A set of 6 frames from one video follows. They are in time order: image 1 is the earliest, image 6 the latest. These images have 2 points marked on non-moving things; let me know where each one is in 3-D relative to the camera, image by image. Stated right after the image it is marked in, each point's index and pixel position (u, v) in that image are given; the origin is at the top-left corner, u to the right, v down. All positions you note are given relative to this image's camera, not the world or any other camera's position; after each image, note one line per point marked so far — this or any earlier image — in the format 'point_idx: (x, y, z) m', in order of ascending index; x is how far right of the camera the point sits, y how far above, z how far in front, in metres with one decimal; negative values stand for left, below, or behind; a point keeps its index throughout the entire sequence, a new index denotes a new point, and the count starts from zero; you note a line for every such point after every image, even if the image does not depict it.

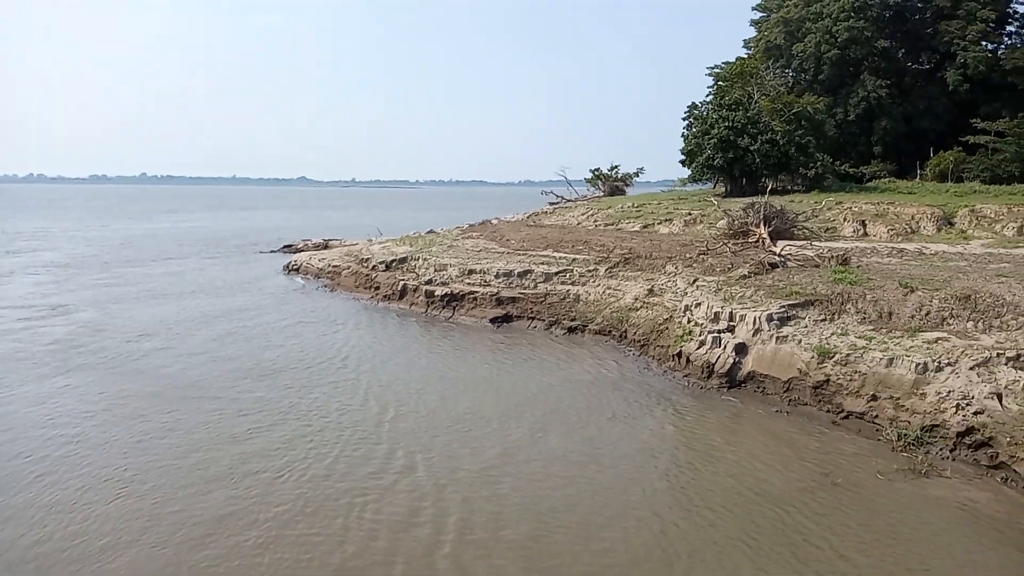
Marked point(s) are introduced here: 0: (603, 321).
0: (+2.0, -0.7, +16.5) m
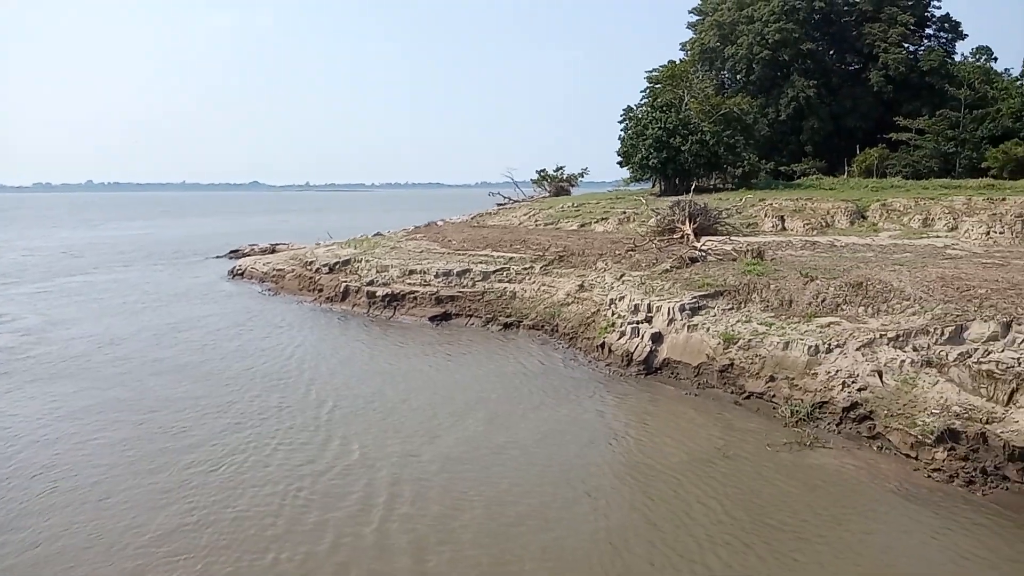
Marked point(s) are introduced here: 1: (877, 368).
0: (+0.6, -0.6, +17.2) m
1: (+5.1, -1.1, +10.6) m
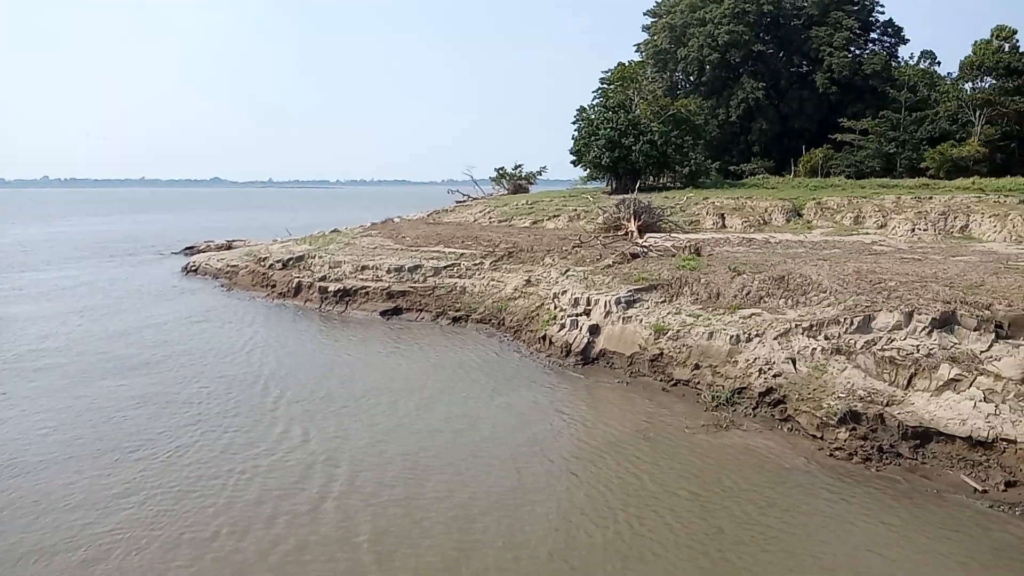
0: (-0.7, -0.5, +17.7) m
1: (+4.1, -1.0, +11.3) m
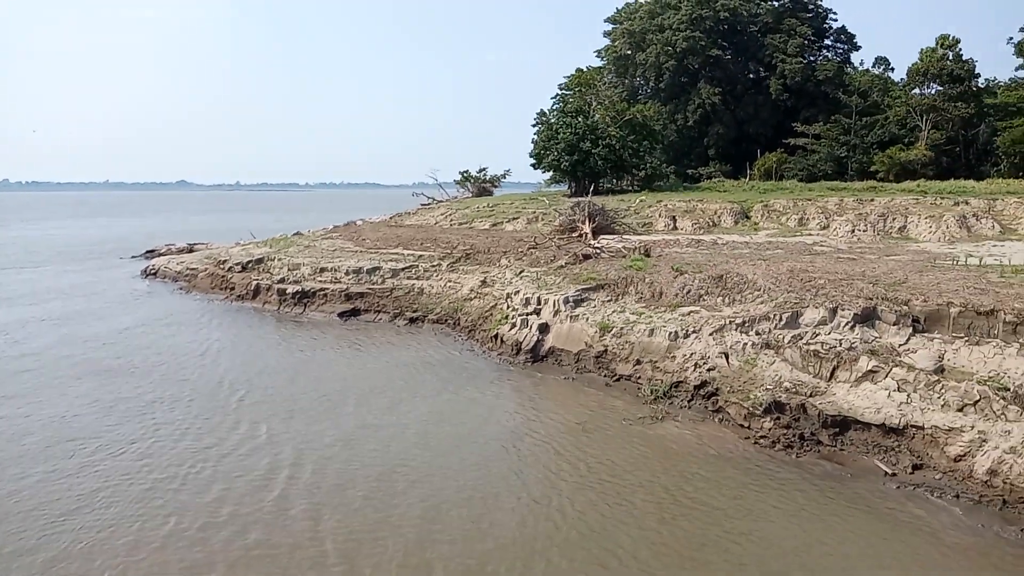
0: (-1.7, -0.5, +18.1) m
1: (+3.3, -1.0, +11.9) m
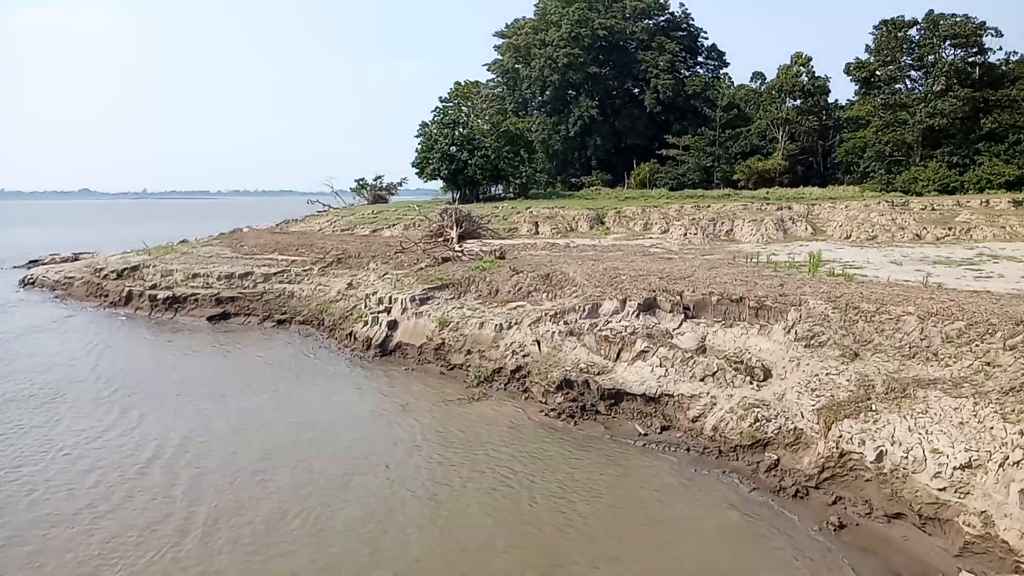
0: (-5.2, -0.6, +19.2) m
1: (+0.4, -0.9, +13.5) m
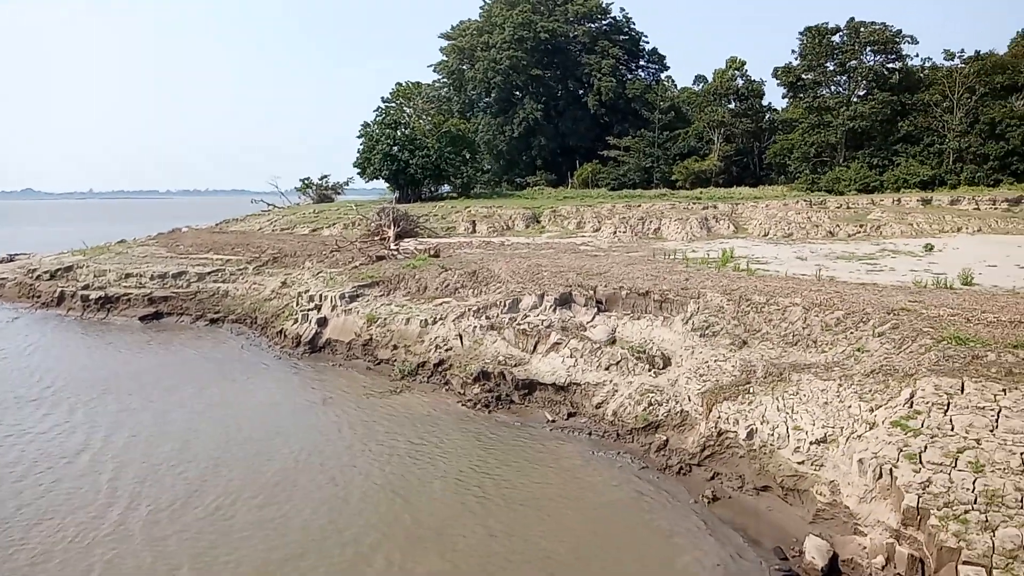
0: (-7.0, -0.6, +19.5) m
1: (-1.0, -0.8, +14.0) m
